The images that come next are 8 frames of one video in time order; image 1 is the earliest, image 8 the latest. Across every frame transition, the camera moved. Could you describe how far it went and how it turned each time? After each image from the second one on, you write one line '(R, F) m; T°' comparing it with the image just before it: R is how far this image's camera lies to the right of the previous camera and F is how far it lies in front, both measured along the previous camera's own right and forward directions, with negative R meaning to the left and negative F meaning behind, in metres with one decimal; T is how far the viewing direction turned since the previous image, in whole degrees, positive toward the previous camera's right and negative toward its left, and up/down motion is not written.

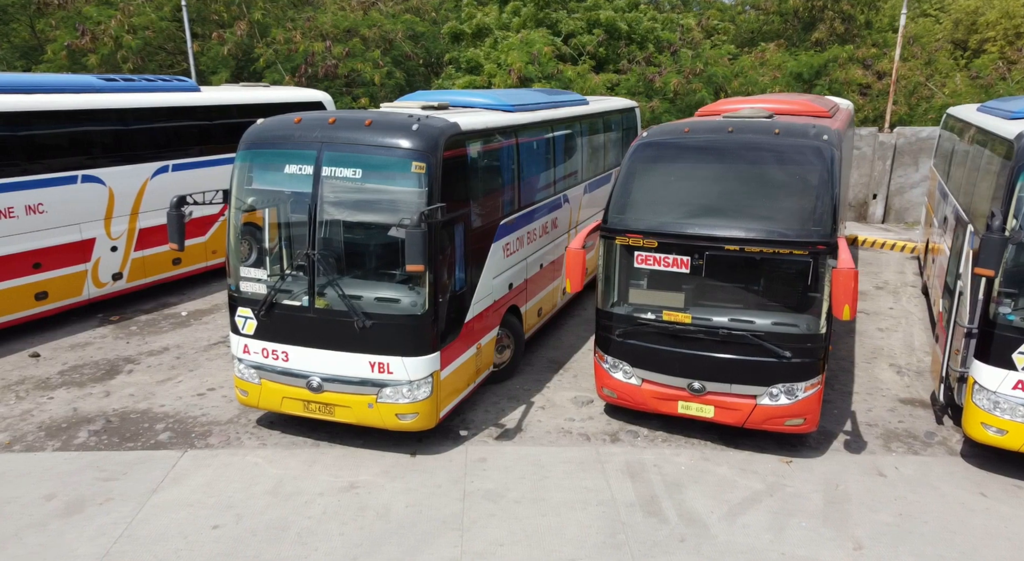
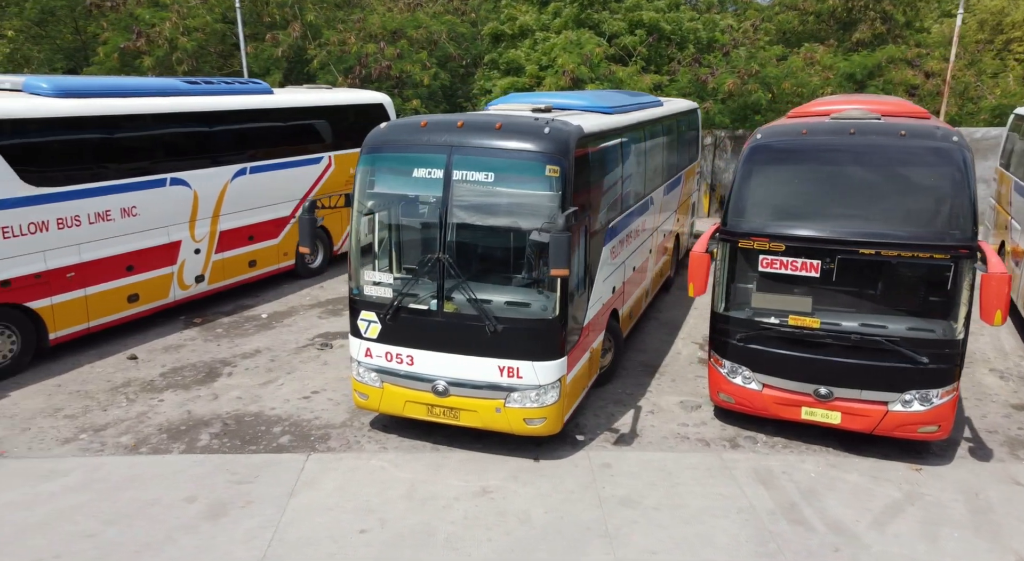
(-1.0, 0.0) m; -1°
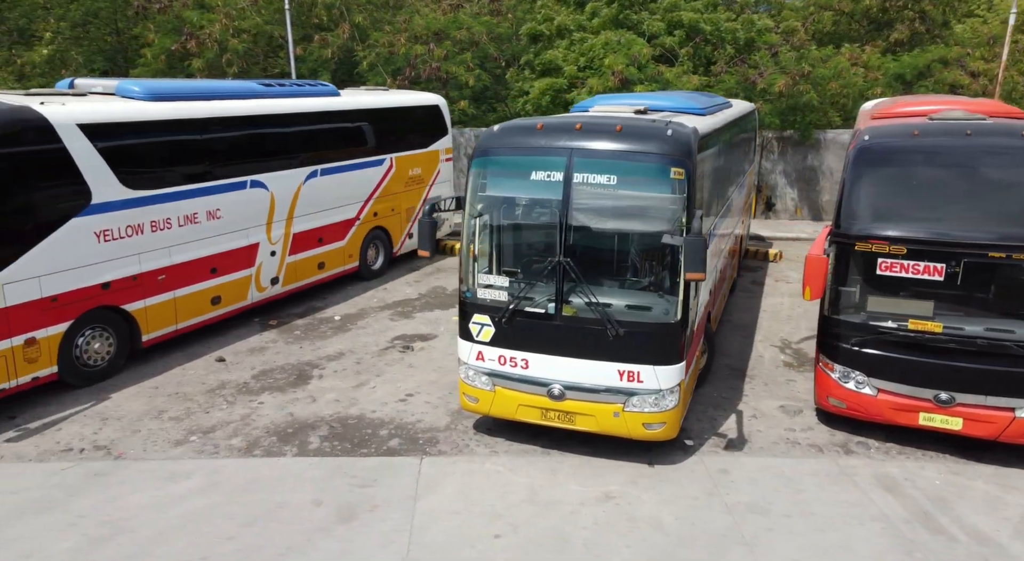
(-0.9, 0.0) m; -1°
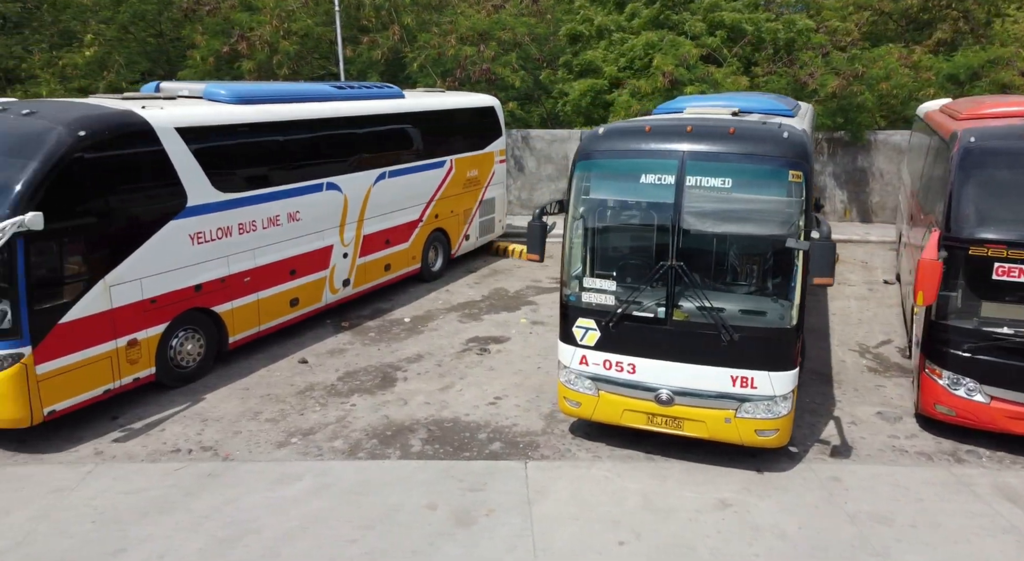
(-0.8, 0.0) m; -1°
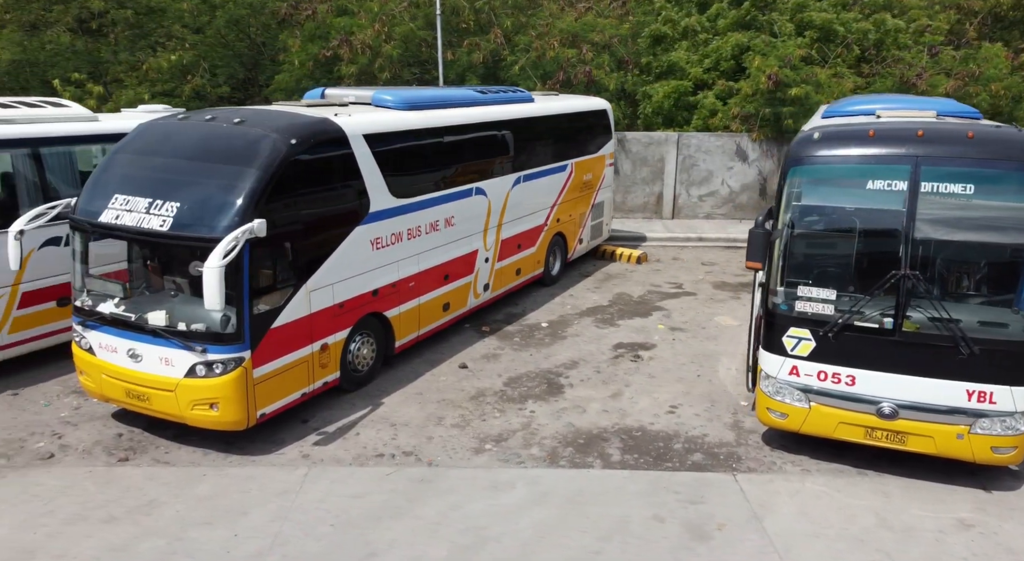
(-1.4, 0.0) m; -3°
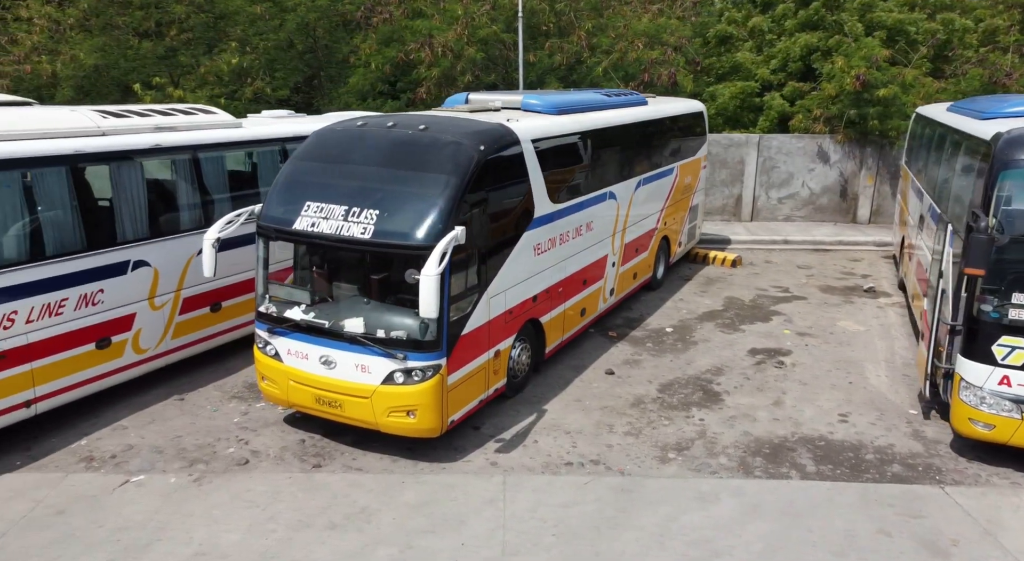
(-1.5, +0.1) m; -2°
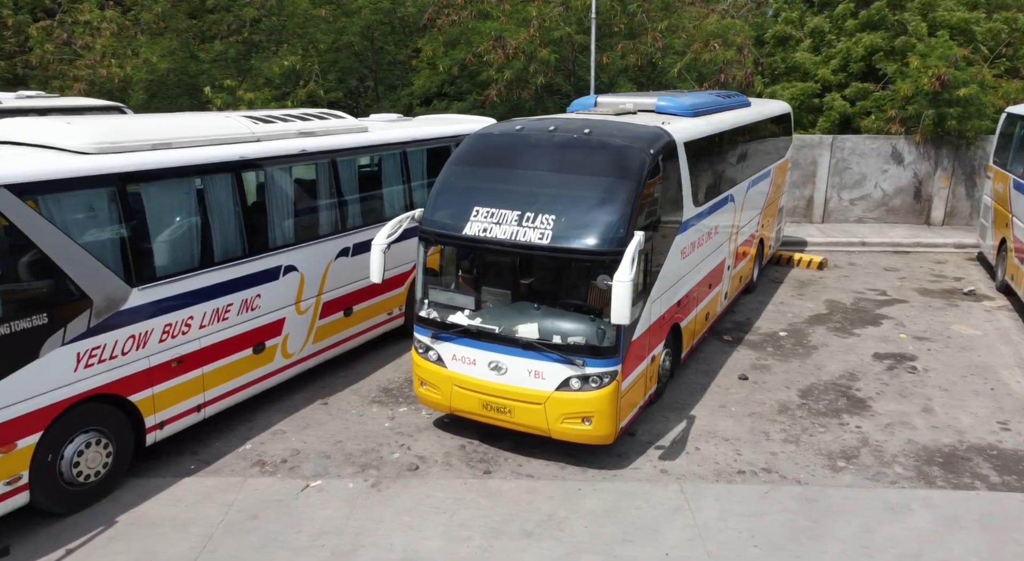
(-1.3, 0.0) m; -2°
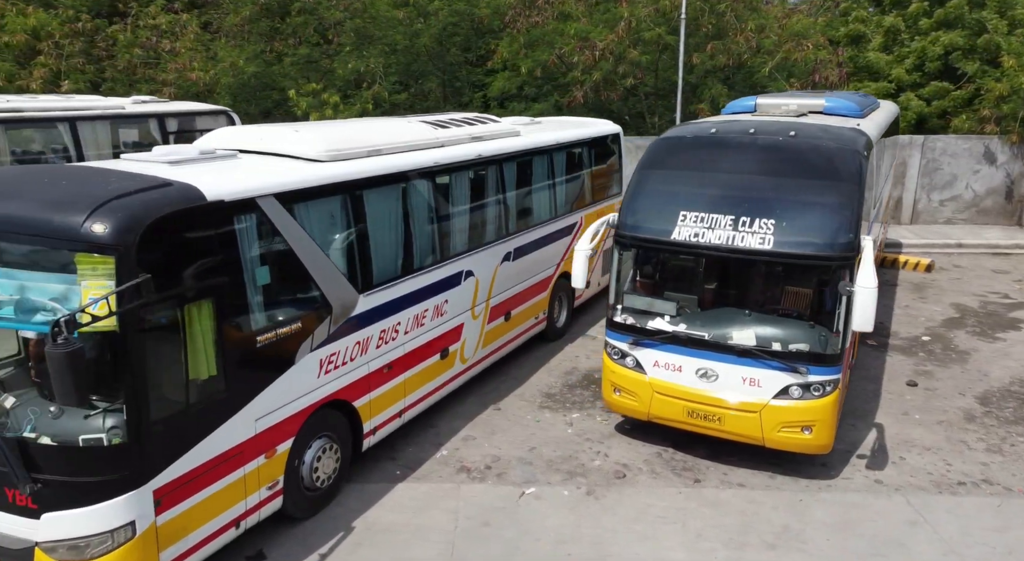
(-1.6, +0.1) m; -2°
